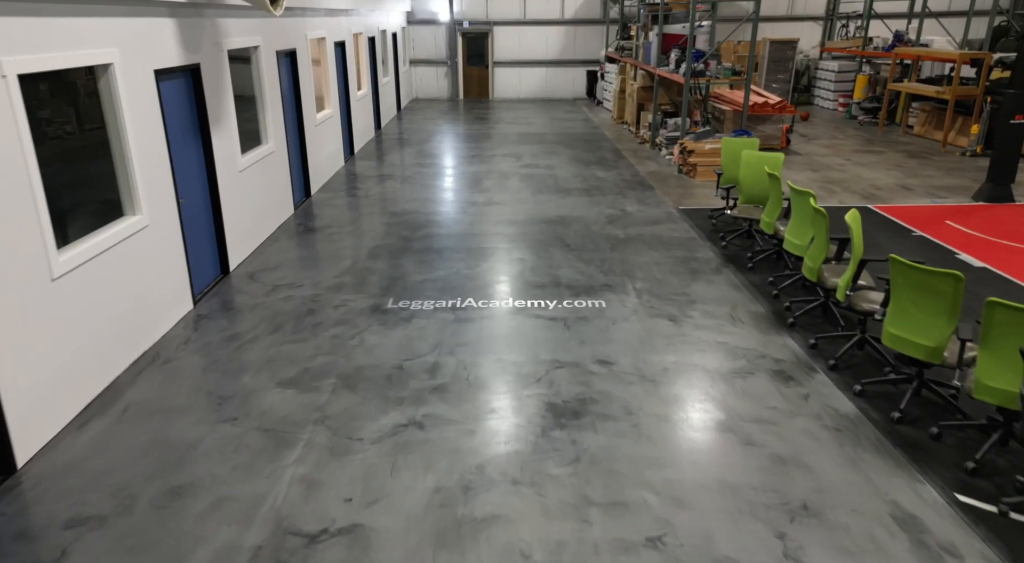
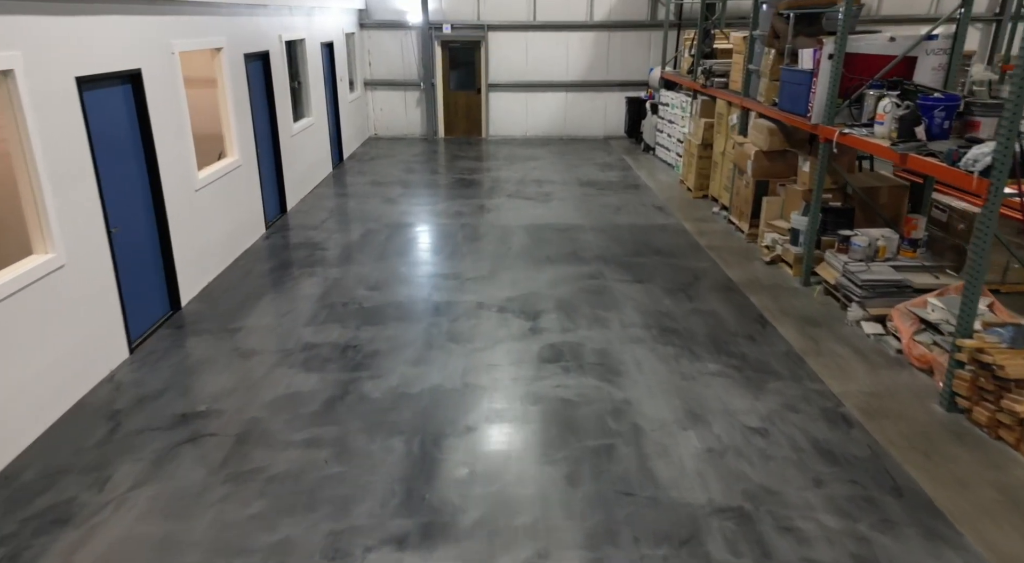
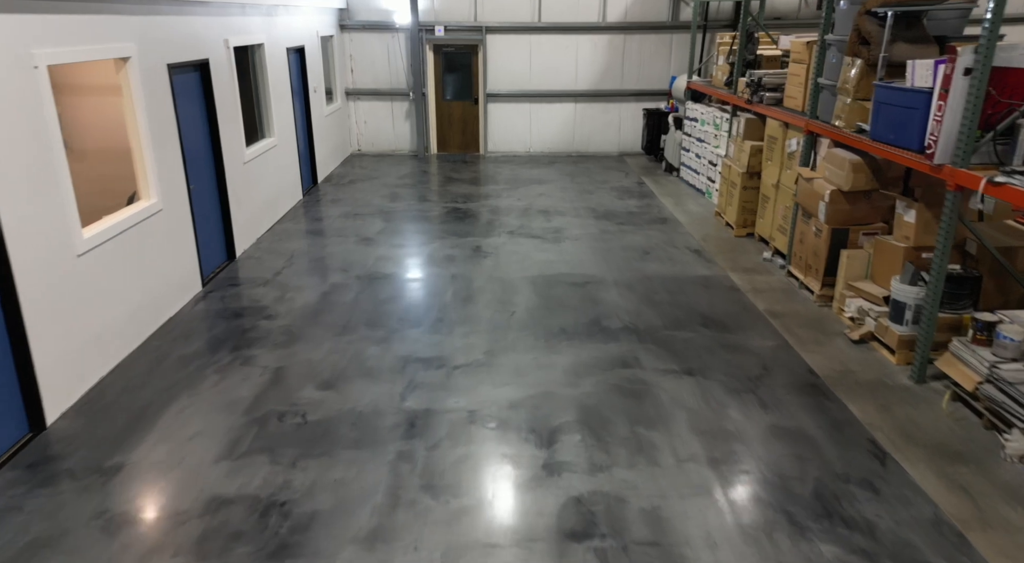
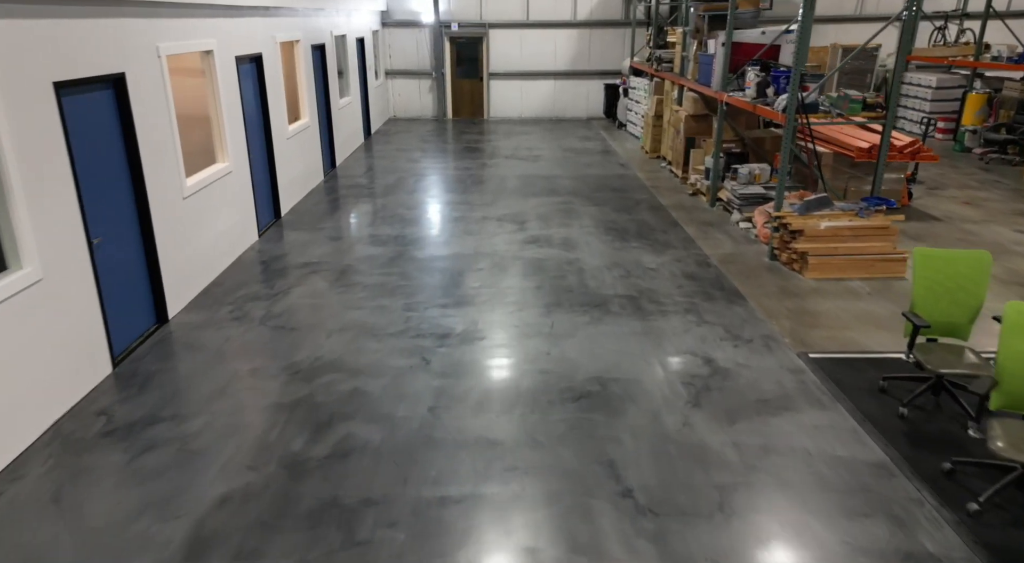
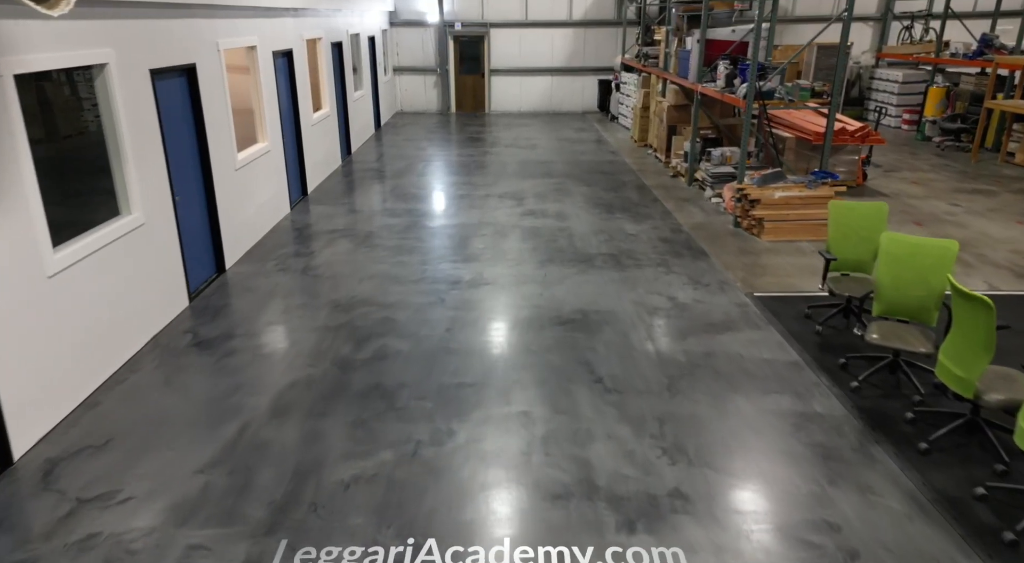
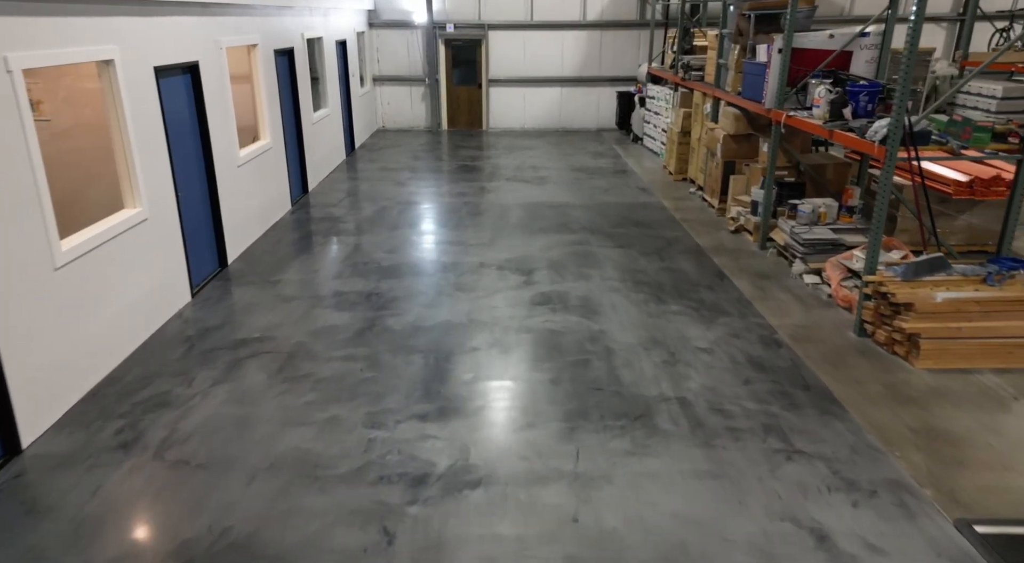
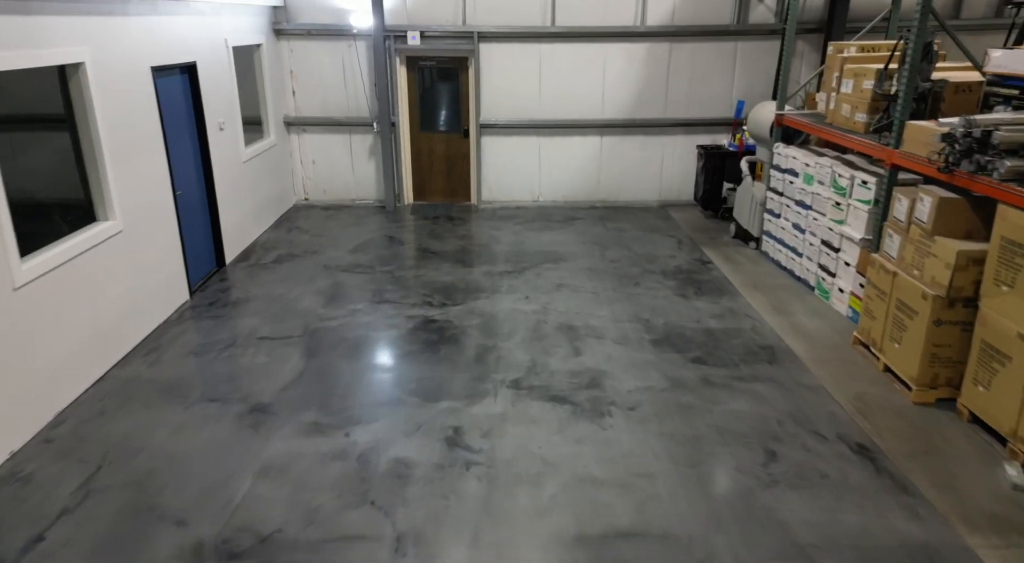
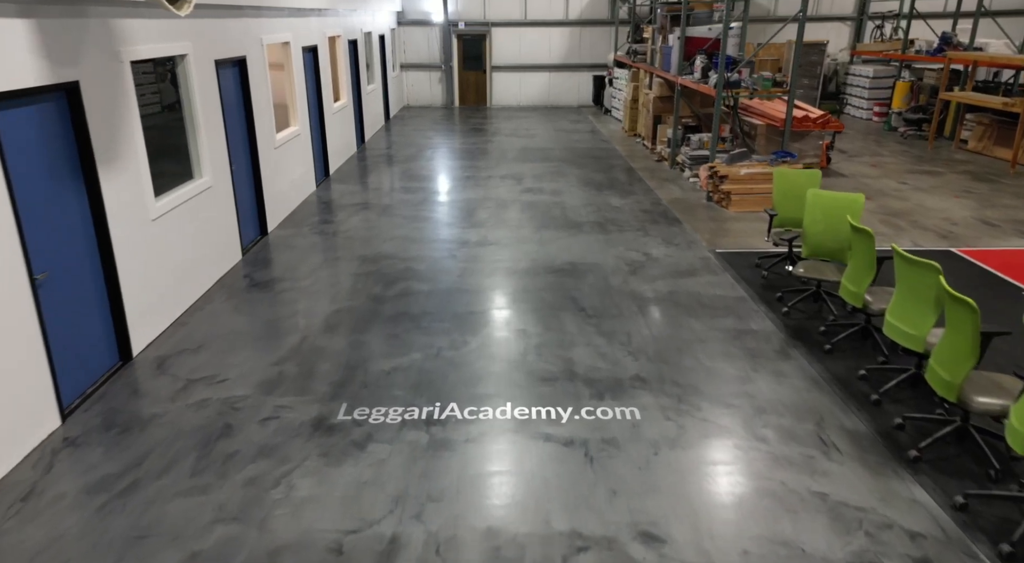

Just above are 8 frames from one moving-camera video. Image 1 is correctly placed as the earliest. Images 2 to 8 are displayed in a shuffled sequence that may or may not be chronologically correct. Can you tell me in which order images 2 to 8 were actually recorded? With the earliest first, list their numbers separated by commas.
8, 5, 4, 6, 2, 3, 7
